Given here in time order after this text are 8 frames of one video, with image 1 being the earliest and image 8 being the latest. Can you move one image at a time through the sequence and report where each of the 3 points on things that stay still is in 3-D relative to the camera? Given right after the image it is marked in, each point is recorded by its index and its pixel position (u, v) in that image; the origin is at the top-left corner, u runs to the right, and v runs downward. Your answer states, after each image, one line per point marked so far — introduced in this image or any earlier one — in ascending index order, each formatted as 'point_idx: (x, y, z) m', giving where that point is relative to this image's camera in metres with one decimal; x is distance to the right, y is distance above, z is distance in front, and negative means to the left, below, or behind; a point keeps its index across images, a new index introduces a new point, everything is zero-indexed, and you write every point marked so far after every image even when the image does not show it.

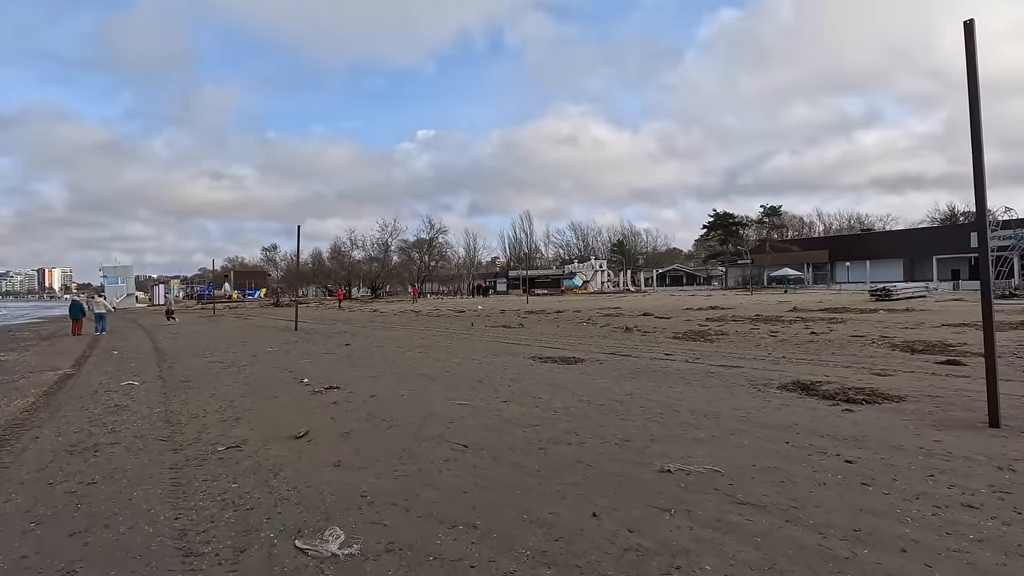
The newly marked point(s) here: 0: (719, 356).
0: (+3.8, -1.3, +10.1) m
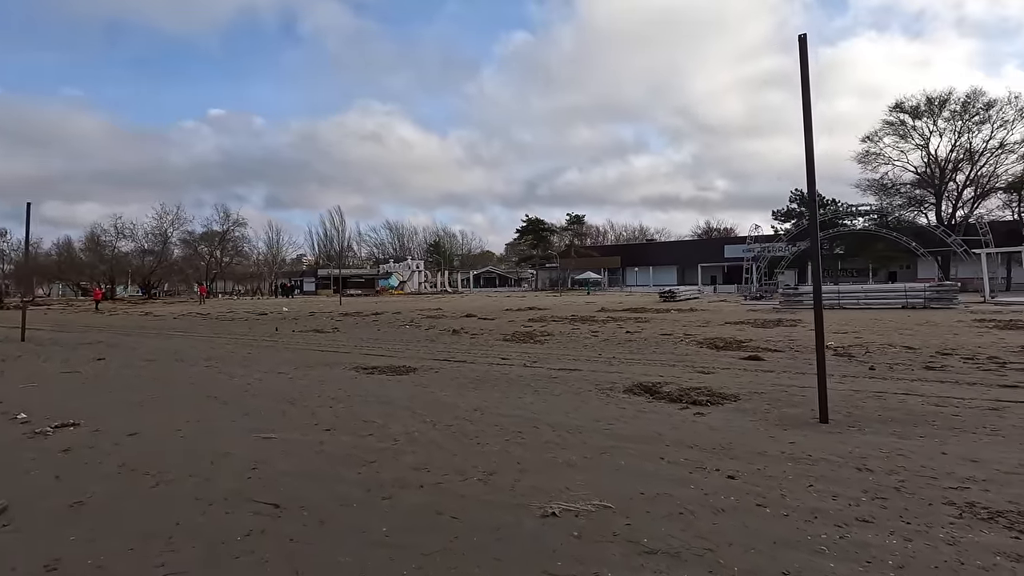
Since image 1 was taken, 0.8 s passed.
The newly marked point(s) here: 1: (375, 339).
0: (+0.7, -1.3, +9.8) m
1: (-3.6, -1.3, +13.9) m
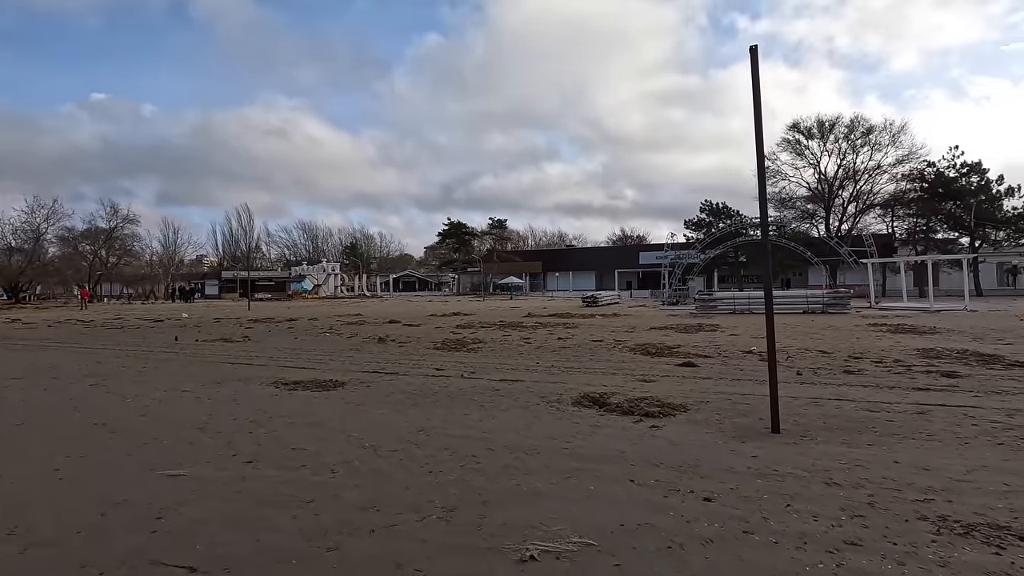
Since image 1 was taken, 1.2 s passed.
0: (-0.5, -1.4, +9.4) m
1: (-5.3, -1.5, +12.8) m
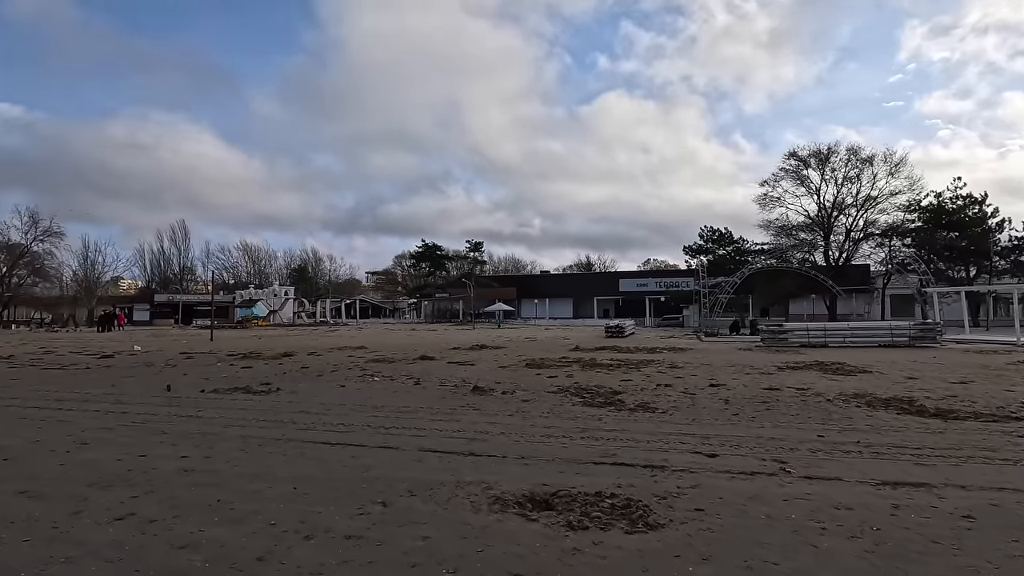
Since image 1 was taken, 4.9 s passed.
0: (+2.9, -1.8, +5.9) m
1: (-2.3, -1.9, +8.7) m
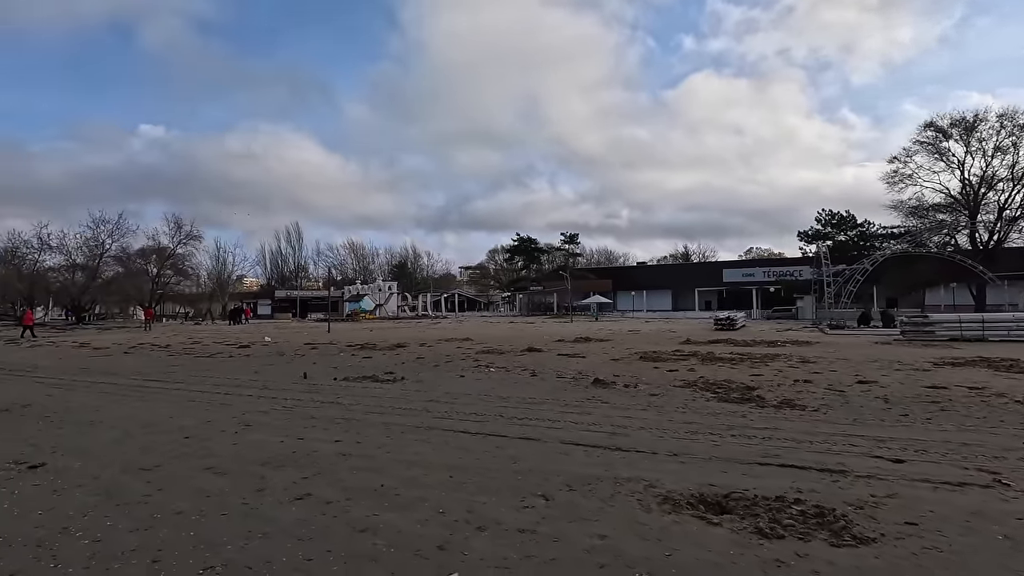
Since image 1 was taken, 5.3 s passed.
0: (+4.4, -1.6, +5.1) m
1: (-0.2, -1.8, +8.7) m
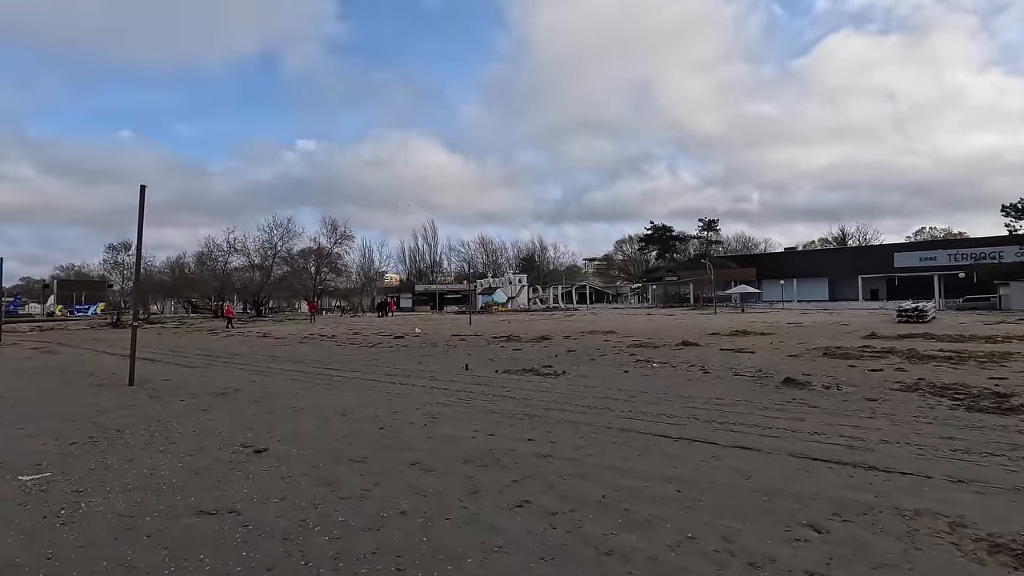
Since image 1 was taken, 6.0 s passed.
0: (+6.2, -1.4, +3.3) m
1: (+2.5, -1.6, +7.9) m
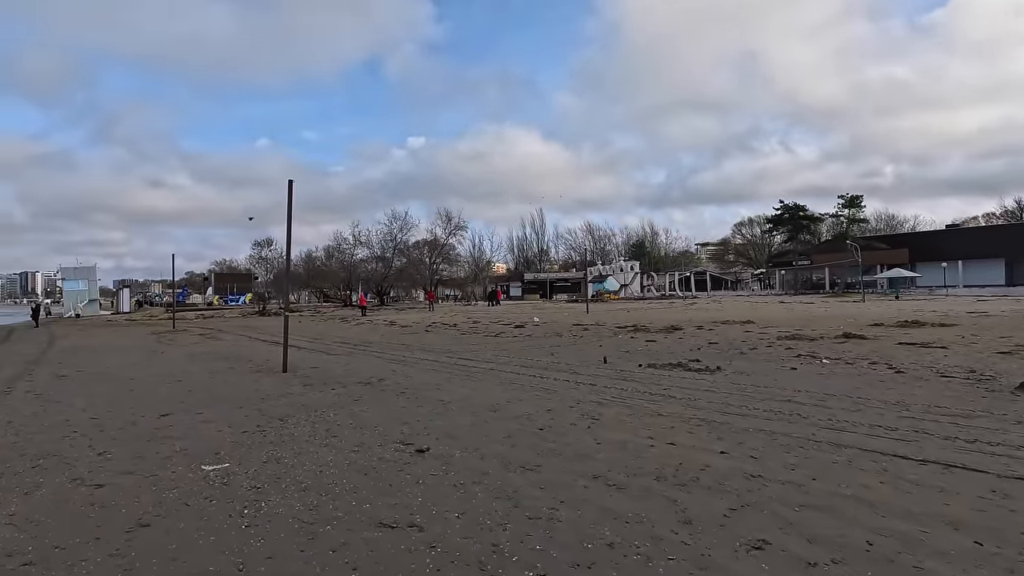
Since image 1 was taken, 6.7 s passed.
0: (+7.3, -1.3, +1.3) m
1: (+4.6, -1.4, +6.6) m
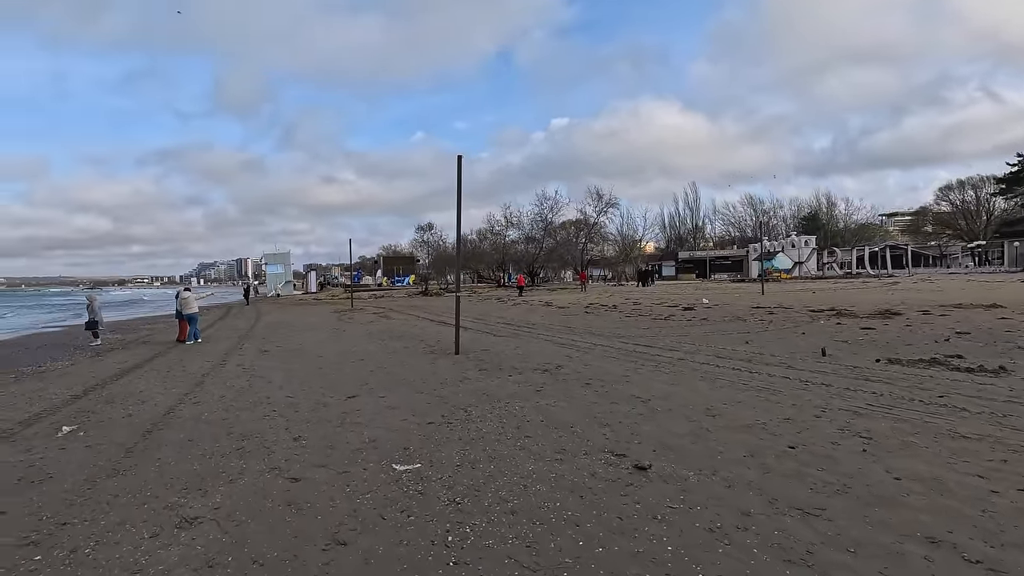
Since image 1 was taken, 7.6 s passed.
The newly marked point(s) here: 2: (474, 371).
0: (+7.9, -1.2, -1.7) m
1: (+6.6, -1.2, +4.0) m
2: (-0.6, -1.3, +8.4) m
